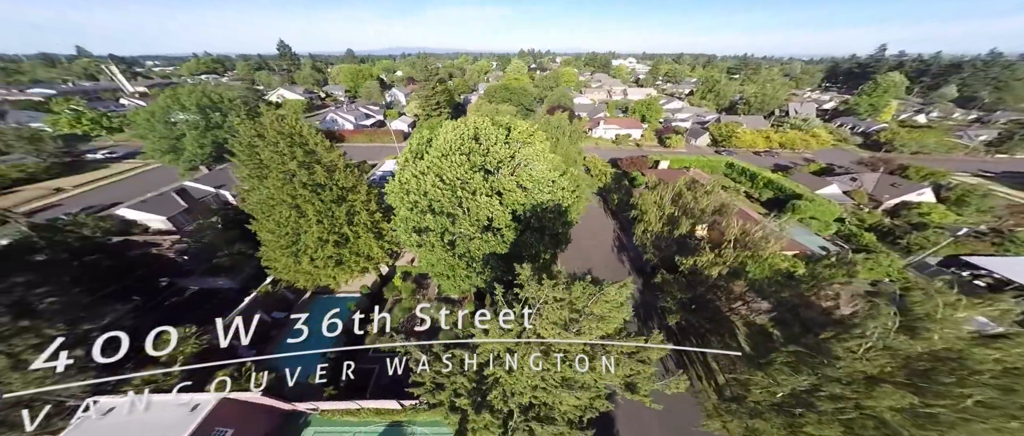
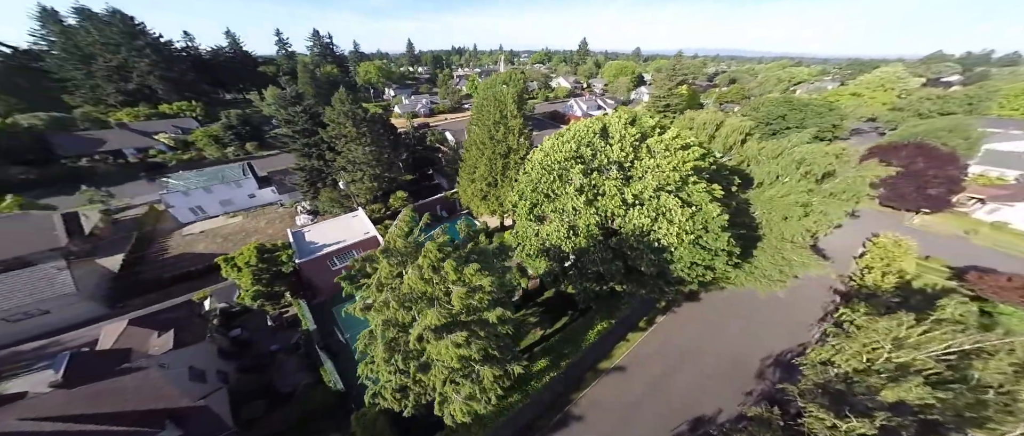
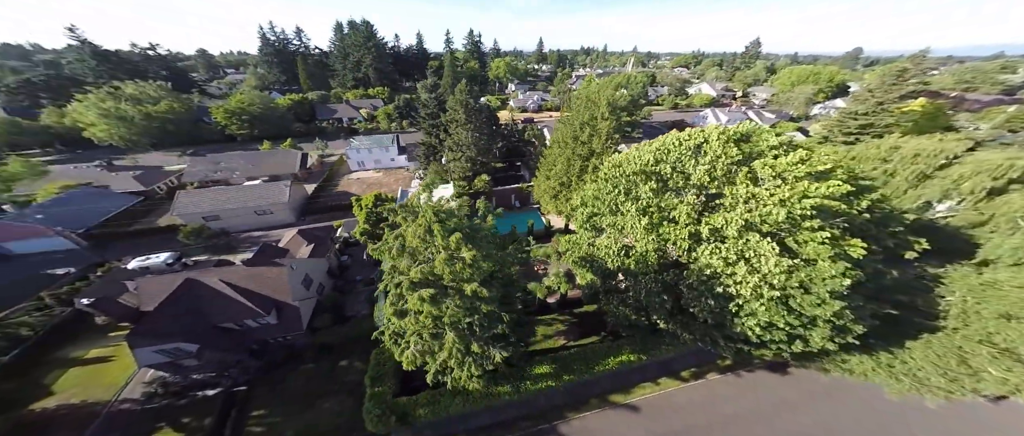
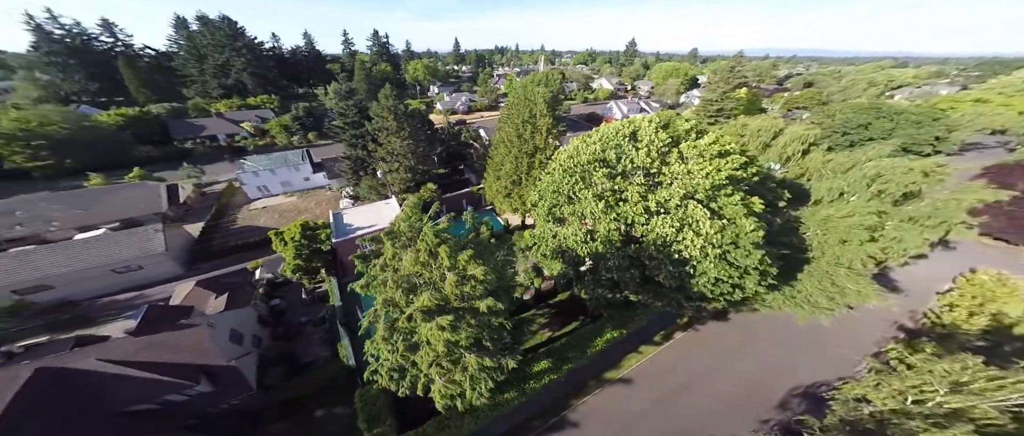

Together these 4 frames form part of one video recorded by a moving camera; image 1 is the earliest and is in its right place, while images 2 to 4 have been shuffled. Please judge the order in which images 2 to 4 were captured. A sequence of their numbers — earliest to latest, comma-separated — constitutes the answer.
2, 4, 3
